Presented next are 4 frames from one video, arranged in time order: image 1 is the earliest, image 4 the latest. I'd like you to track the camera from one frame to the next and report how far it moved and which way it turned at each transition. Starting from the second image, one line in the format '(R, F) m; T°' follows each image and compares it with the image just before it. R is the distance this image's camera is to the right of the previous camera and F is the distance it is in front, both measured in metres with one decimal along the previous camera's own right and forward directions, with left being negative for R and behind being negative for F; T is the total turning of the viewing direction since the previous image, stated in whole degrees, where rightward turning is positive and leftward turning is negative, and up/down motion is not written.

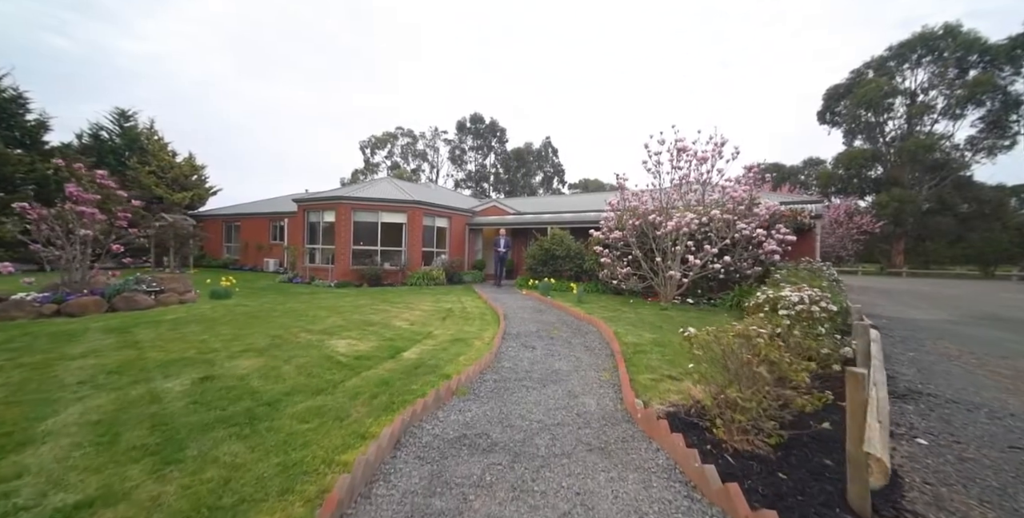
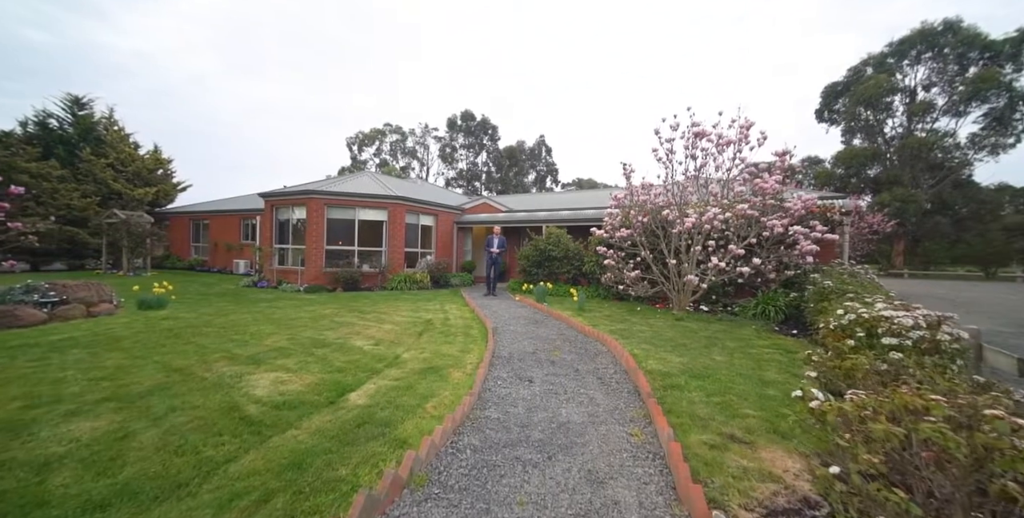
(0.0, +1.2) m; +1°
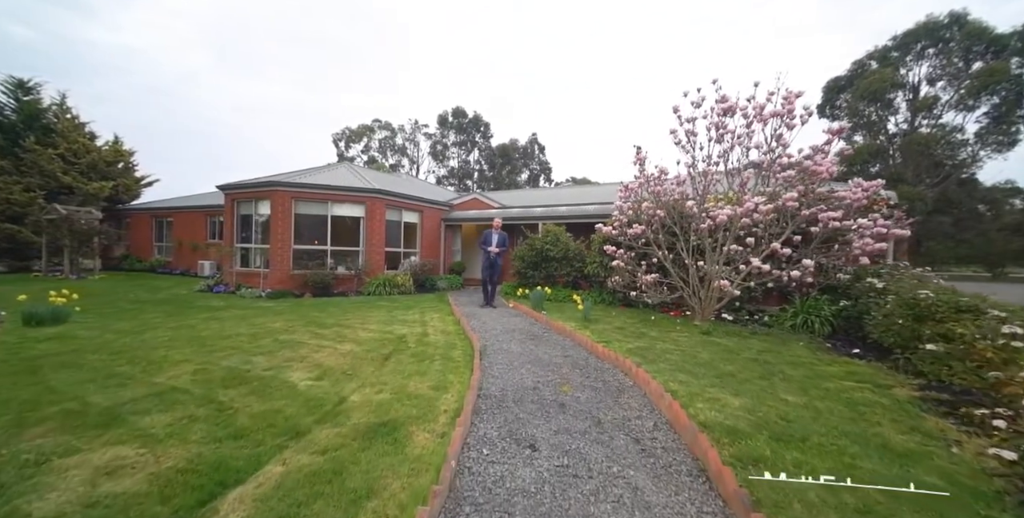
(0.0, +1.3) m; +1°
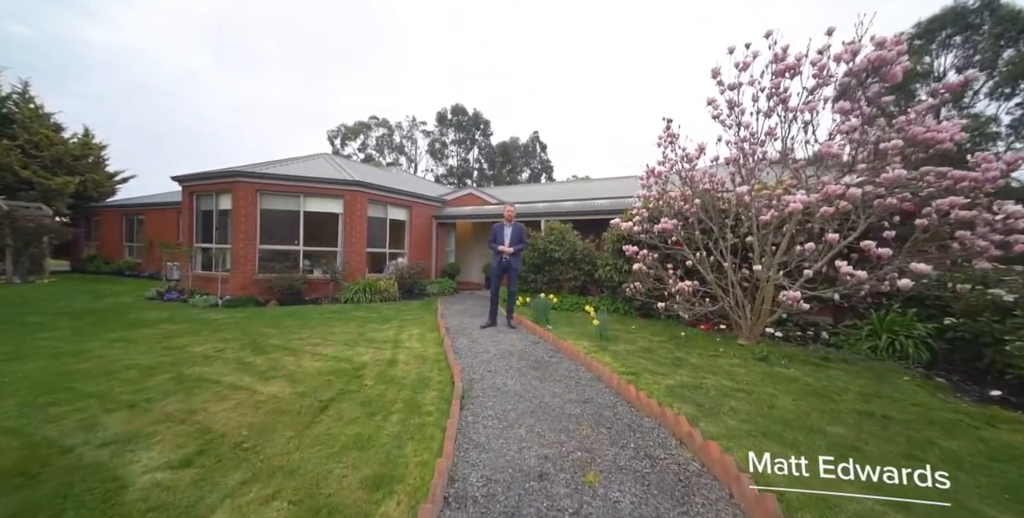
(+0.1, +1.5) m; 0°
